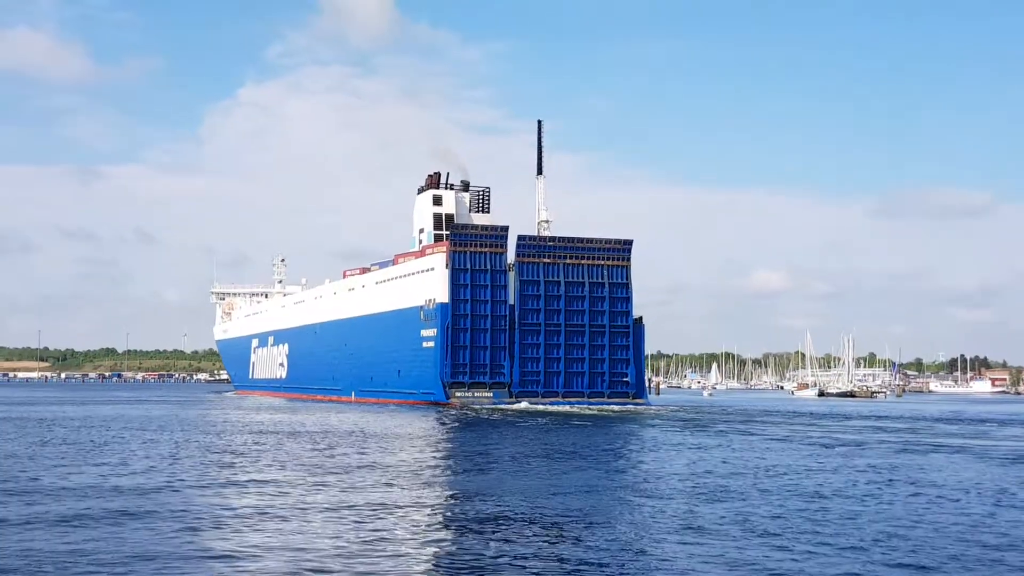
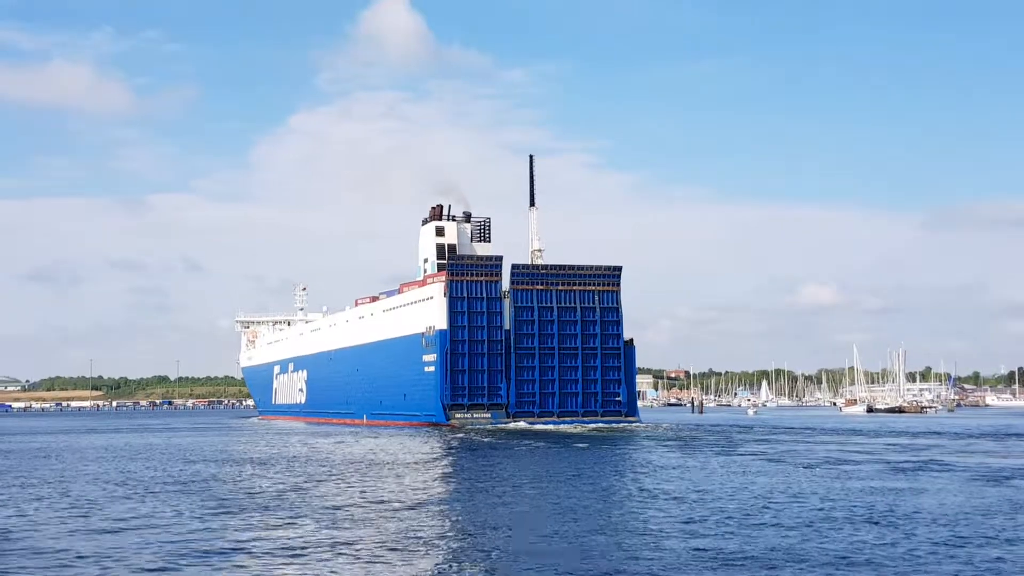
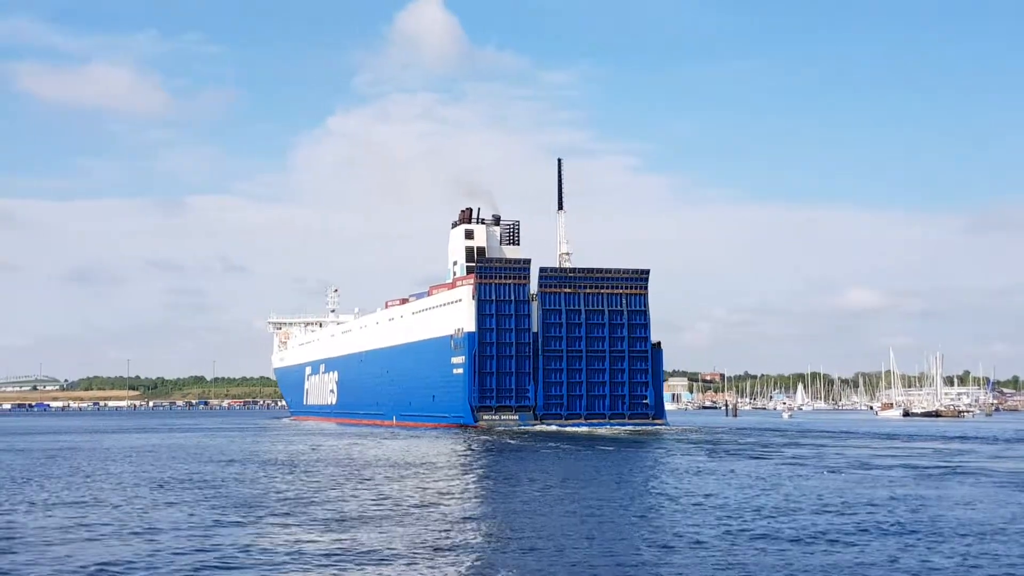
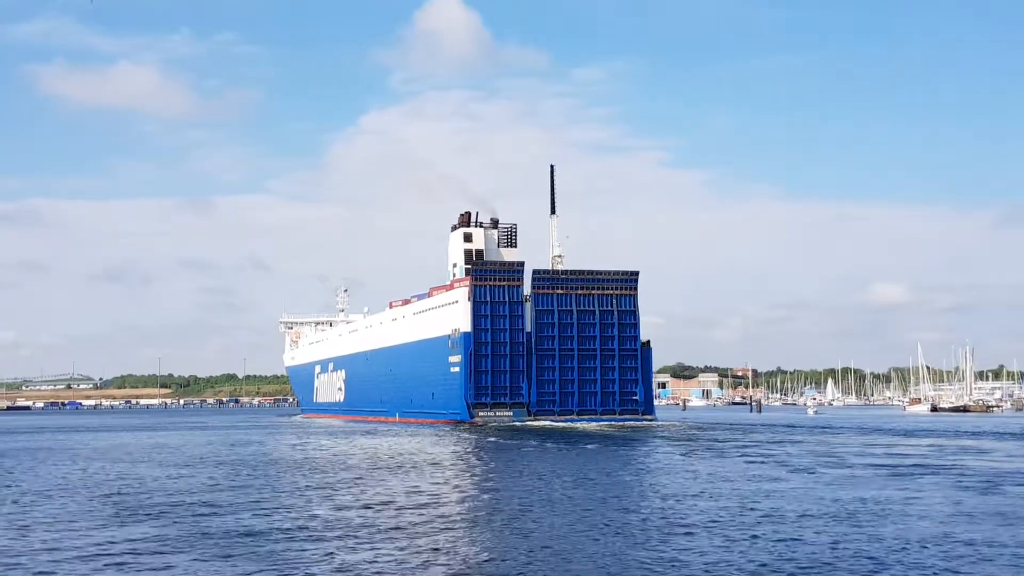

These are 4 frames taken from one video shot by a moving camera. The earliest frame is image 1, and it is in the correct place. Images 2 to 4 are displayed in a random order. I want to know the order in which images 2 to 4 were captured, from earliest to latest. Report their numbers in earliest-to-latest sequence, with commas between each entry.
2, 3, 4
